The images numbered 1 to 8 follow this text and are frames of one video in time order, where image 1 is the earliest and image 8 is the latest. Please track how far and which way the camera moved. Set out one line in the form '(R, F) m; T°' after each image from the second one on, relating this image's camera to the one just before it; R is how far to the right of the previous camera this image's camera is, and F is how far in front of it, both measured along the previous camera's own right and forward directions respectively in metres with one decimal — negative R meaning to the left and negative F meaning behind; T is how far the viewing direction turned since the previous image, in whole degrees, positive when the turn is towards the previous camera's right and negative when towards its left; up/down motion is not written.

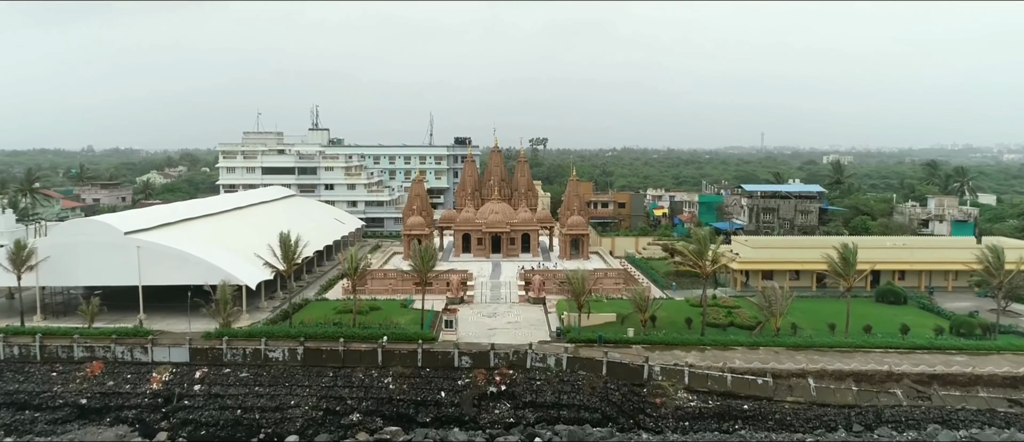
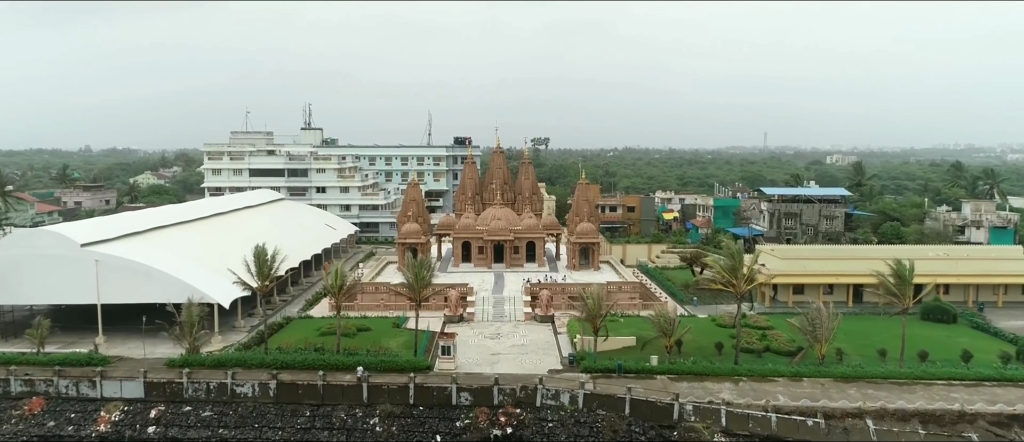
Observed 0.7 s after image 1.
(-0.2, +3.6) m; 0°
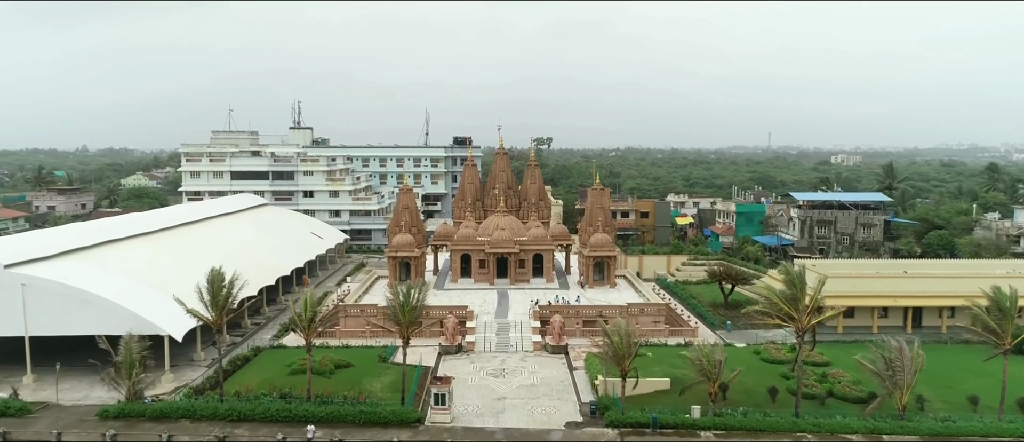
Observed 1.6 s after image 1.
(-0.2, +4.7) m; 0°
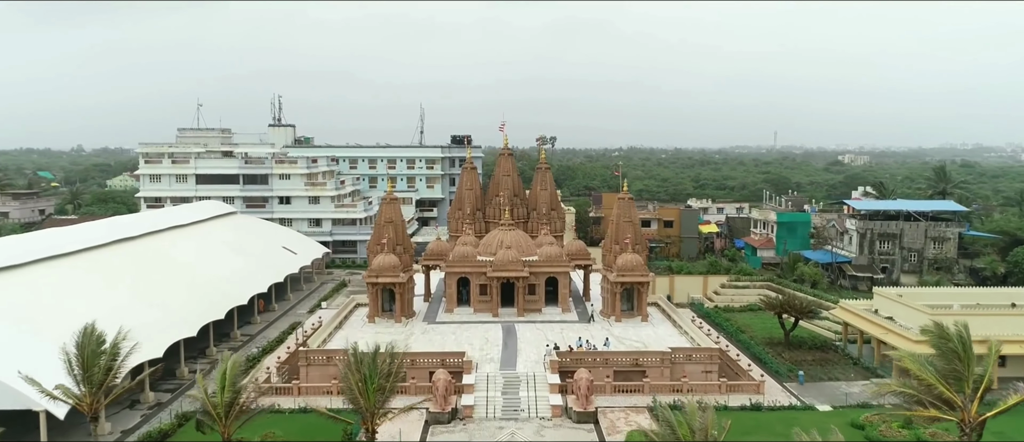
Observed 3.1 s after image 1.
(-0.2, +6.9) m; 0°
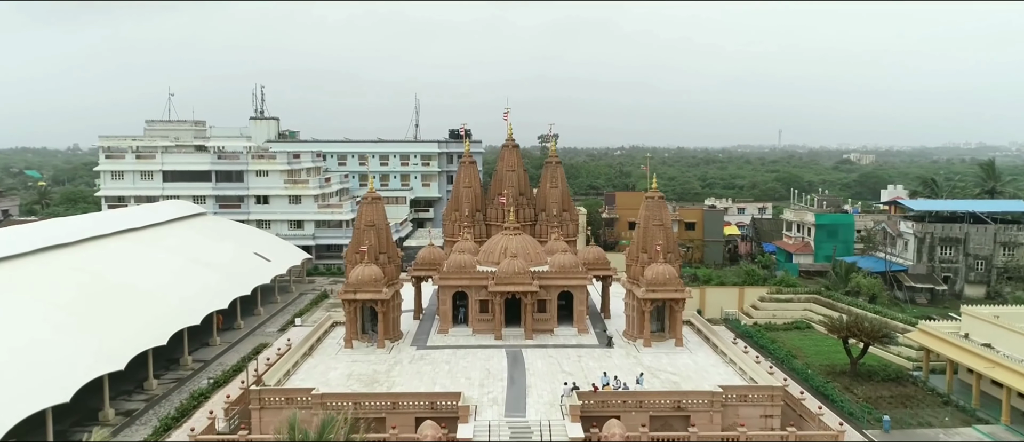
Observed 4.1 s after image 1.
(-0.2, +5.1) m; 0°
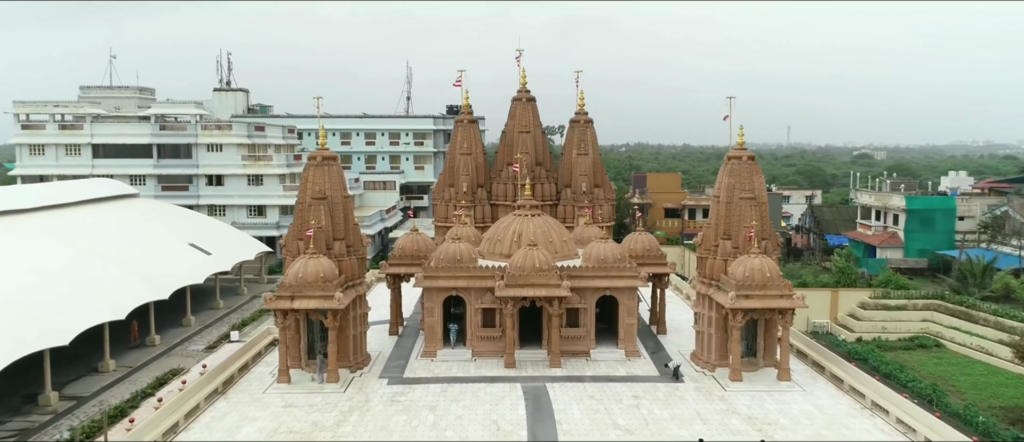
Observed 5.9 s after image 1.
(-0.3, +8.2) m; 0°
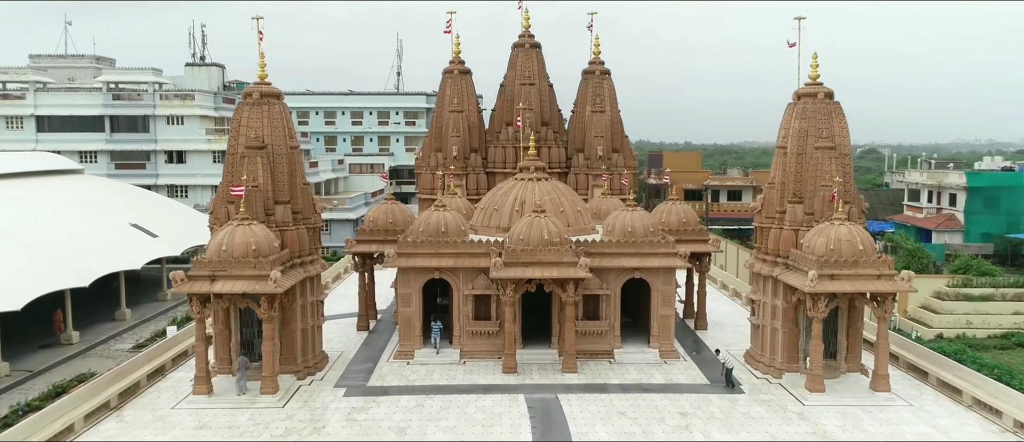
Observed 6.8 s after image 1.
(0.0, +4.2) m; 0°
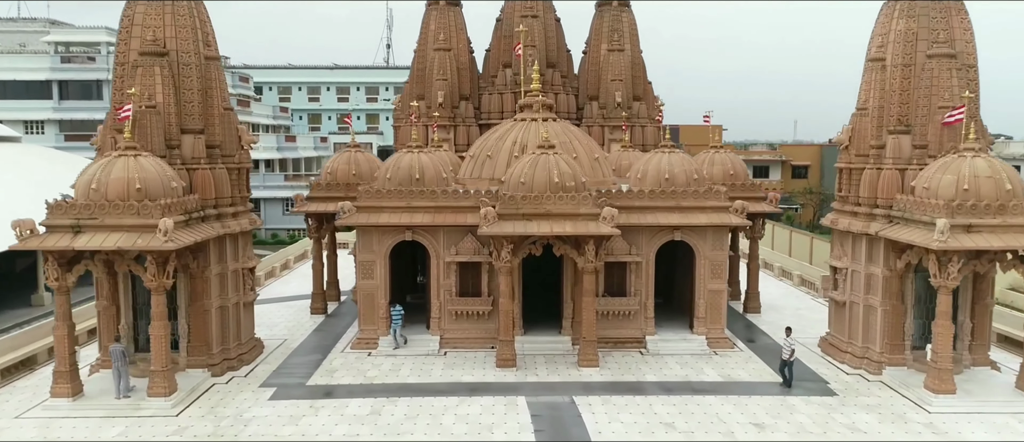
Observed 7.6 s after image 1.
(0.0, +3.5) m; 0°
